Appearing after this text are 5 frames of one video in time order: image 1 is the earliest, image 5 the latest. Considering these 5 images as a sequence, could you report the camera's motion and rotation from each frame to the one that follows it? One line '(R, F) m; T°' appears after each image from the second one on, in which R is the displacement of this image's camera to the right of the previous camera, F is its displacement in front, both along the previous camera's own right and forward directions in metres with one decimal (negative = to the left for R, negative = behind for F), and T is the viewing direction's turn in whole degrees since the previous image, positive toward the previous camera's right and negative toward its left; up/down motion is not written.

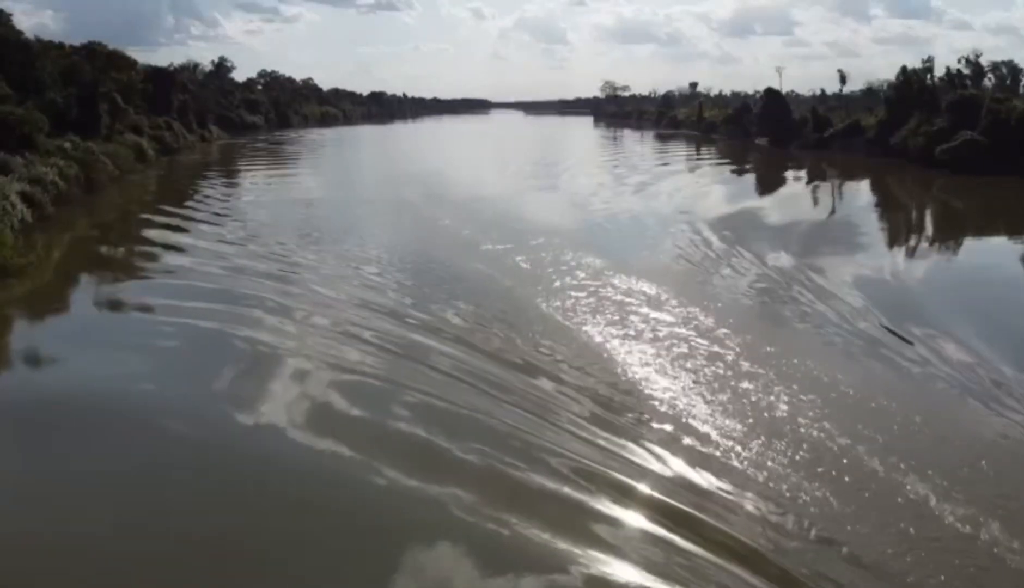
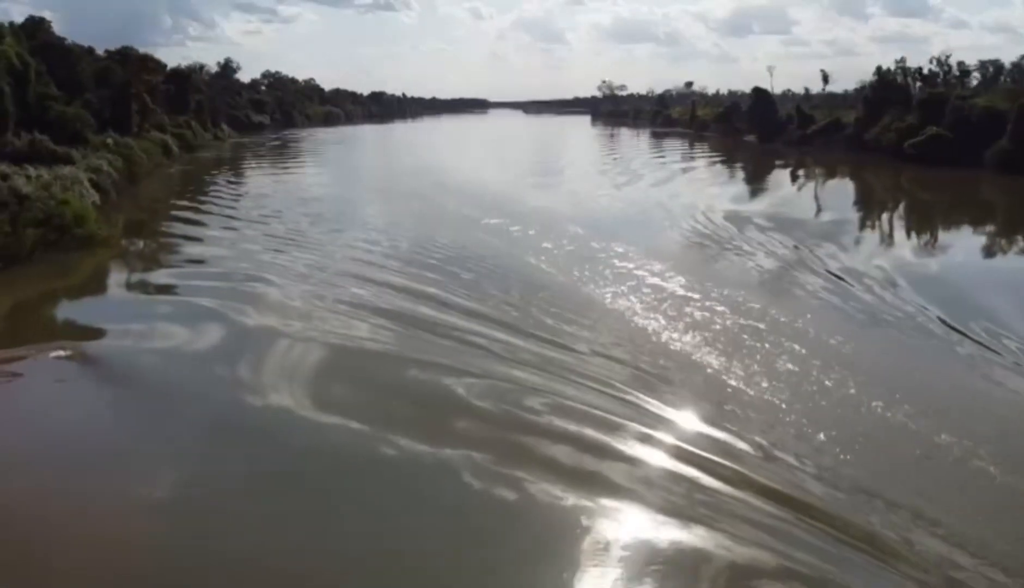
(0.0, -1.3) m; 0°
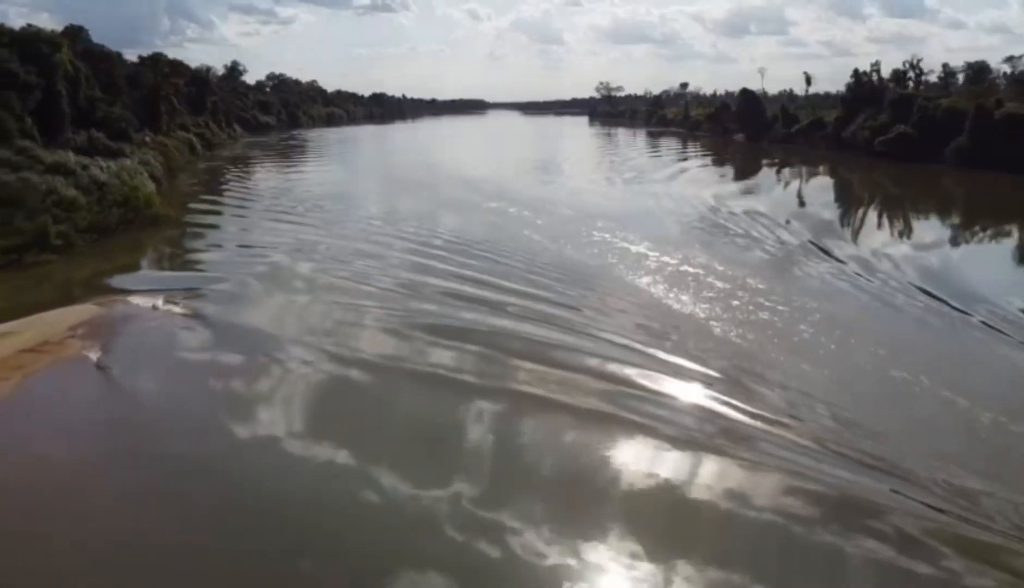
(0.0, -1.4) m; 0°
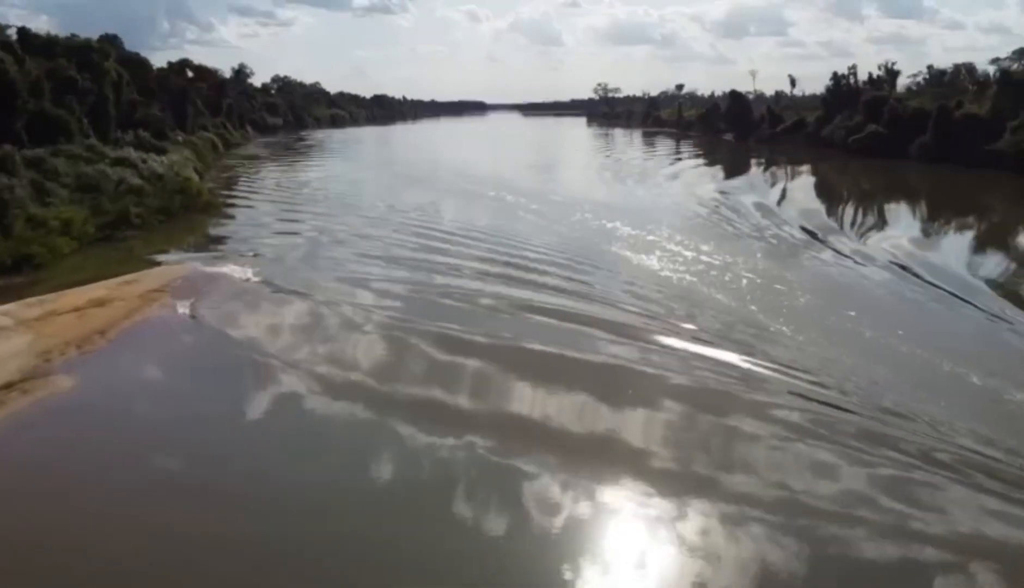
(0.0, -1.5) m; 0°
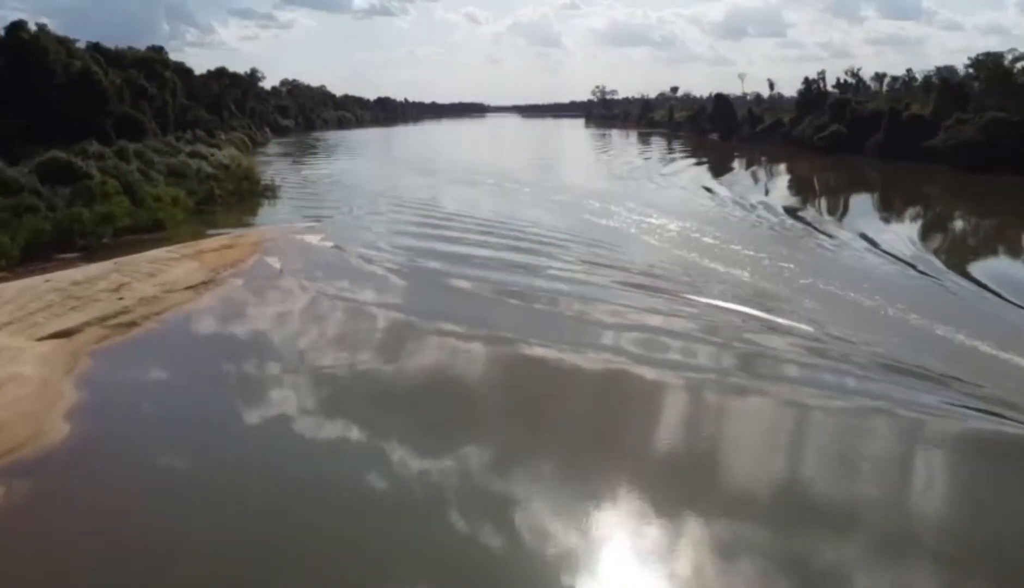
(0.0, -2.4) m; 0°
